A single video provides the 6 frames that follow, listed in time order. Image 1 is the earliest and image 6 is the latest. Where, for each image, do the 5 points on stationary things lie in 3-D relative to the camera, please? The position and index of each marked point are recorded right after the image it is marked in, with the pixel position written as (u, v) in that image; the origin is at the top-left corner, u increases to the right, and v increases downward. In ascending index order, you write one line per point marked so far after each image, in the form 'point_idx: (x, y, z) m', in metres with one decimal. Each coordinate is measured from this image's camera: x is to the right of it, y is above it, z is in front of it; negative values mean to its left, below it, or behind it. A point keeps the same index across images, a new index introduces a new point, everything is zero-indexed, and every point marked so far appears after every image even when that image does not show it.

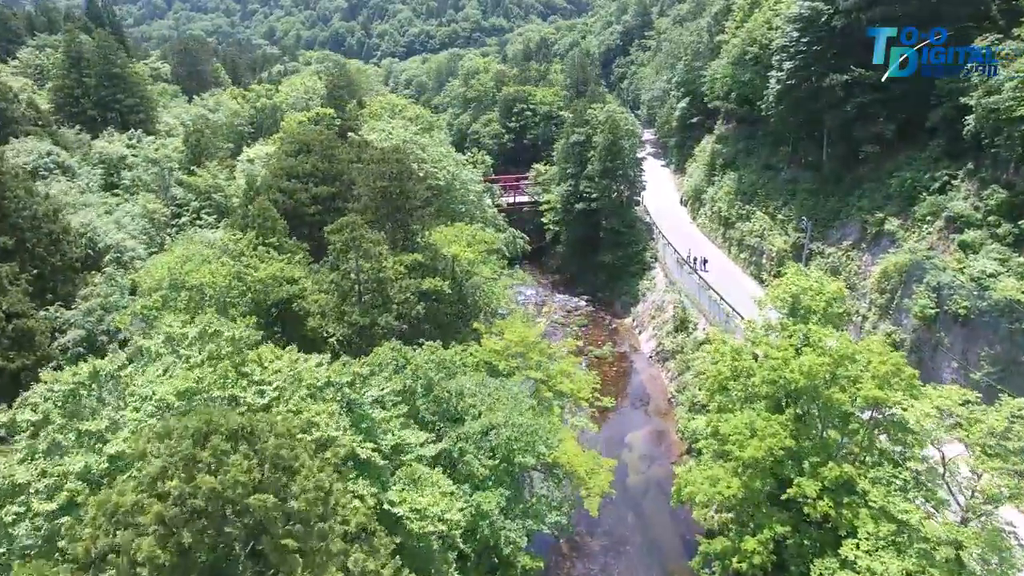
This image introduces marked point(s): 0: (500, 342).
0: (-0.3, -1.6, +19.4) m
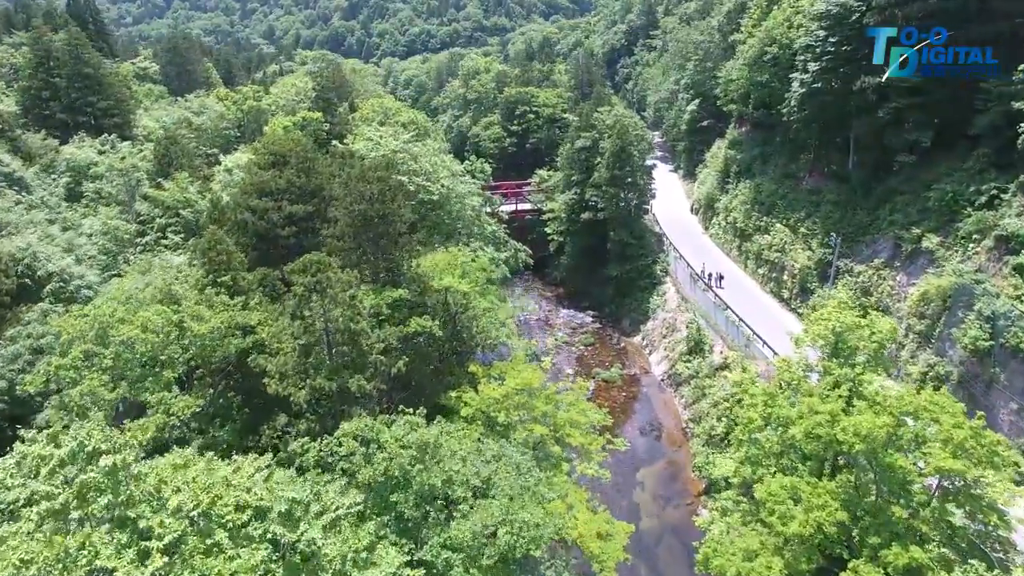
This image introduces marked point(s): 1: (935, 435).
0: (-0.3, -2.5, +16.9) m
1: (+8.7, -3.0, +13.7) m
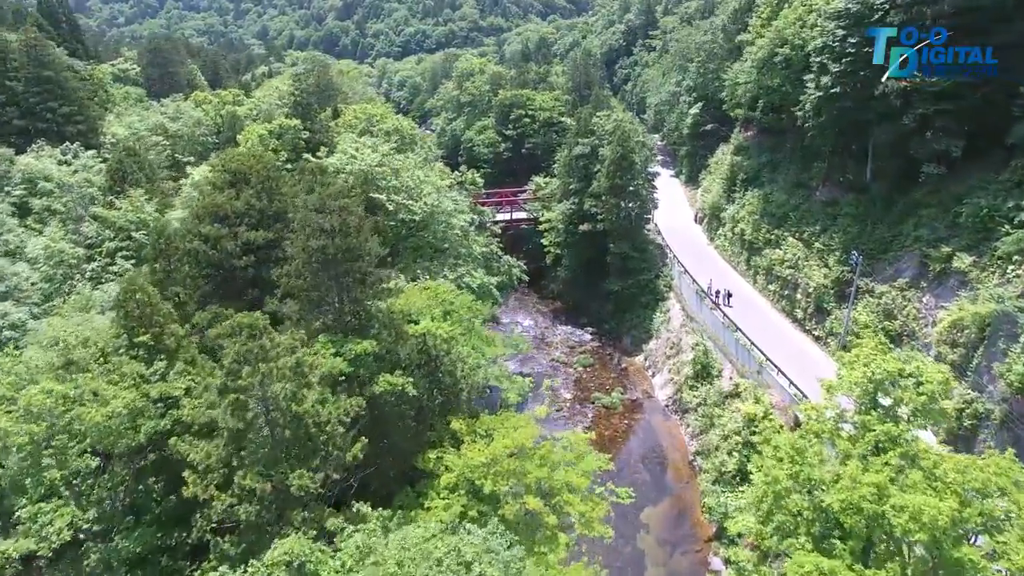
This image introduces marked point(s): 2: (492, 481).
0: (-0.6, -3.5, +14.5) m
1: (+8.4, -3.9, +11.4) m
2: (-0.4, -4.0, +13.9) m
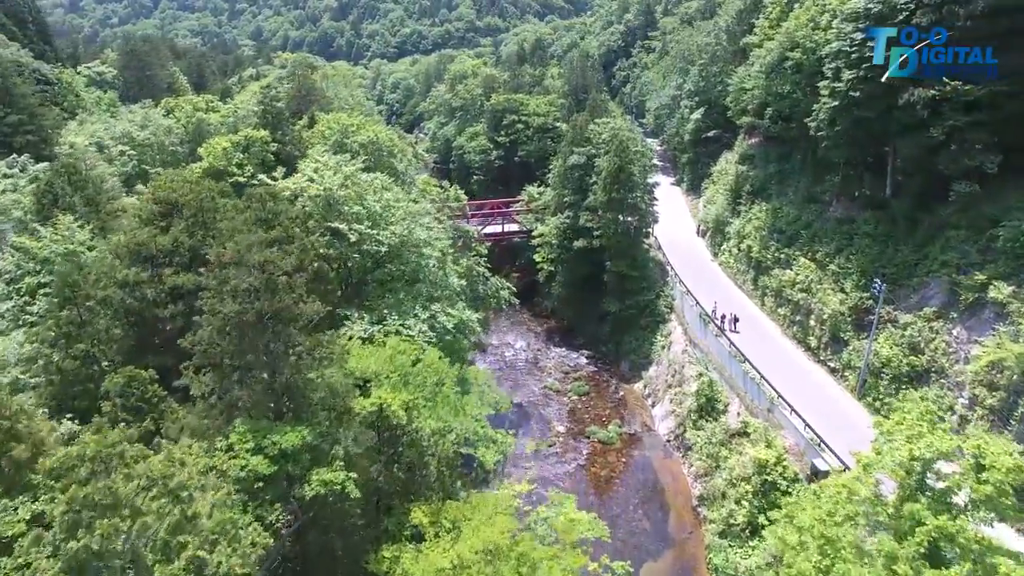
0: (-1.1, -4.5, +11.9) m
1: (+7.9, -5.0, +8.8) m
2: (-0.9, -5.1, +11.3) m
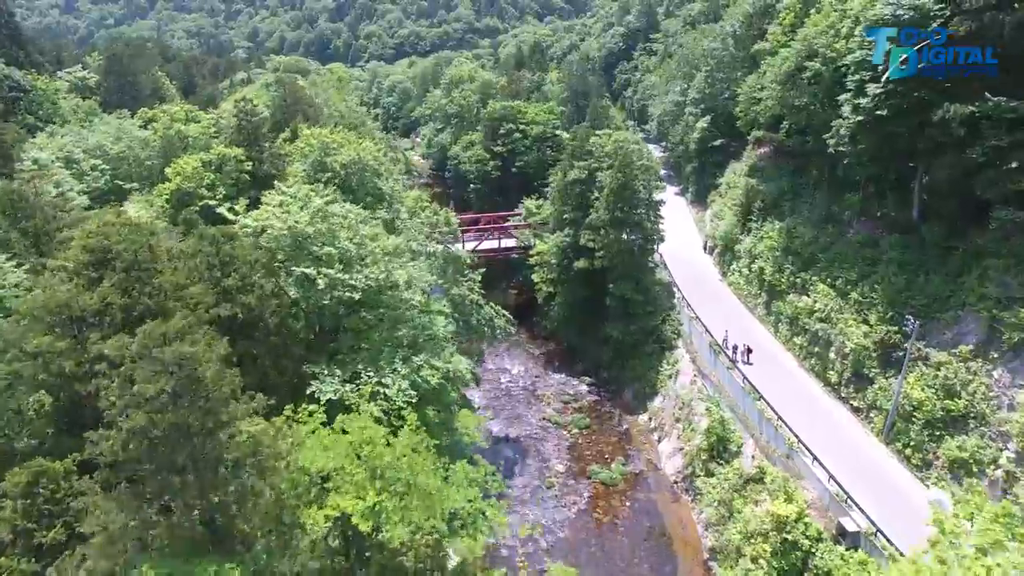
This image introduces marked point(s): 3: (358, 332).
0: (-1.2, -5.7, +9.7) m
1: (+7.8, -6.2, +6.6) m
2: (-1.1, -6.3, +9.1) m
3: (-4.1, -1.1, +18.0) m
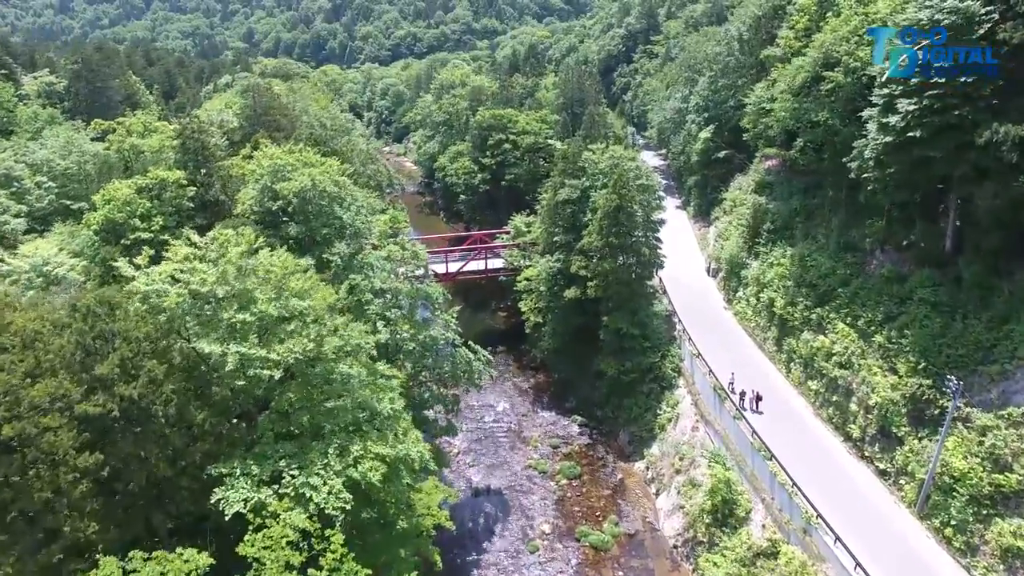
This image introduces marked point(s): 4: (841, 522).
0: (-2.0, -7.2, +6.6) m
1: (+7.0, -7.6, +3.5) m
2: (-1.9, -7.7, +6.0) m
3: (-4.8, -2.5, +14.9) m
4: (+9.6, -6.8, +19.6) m
